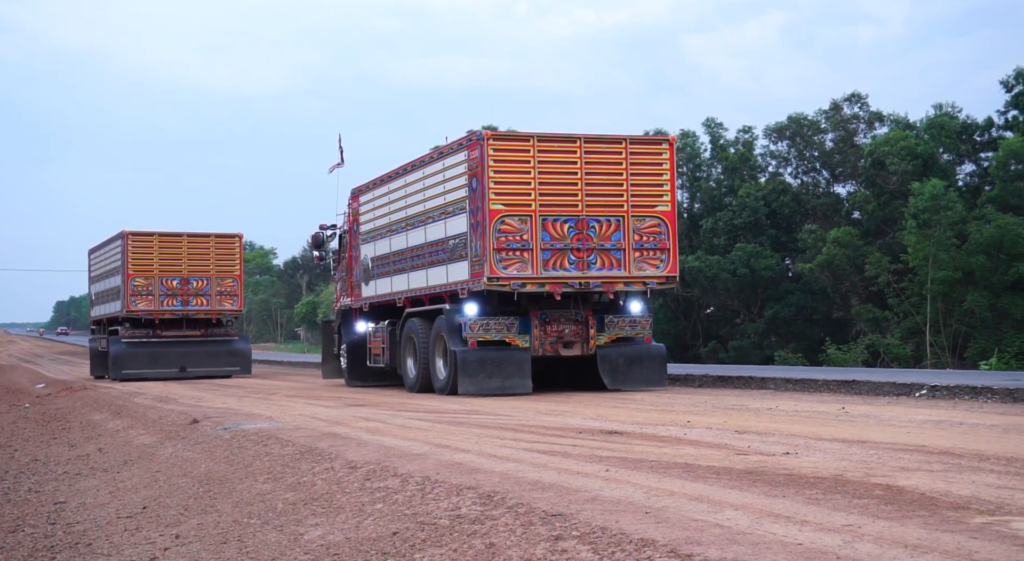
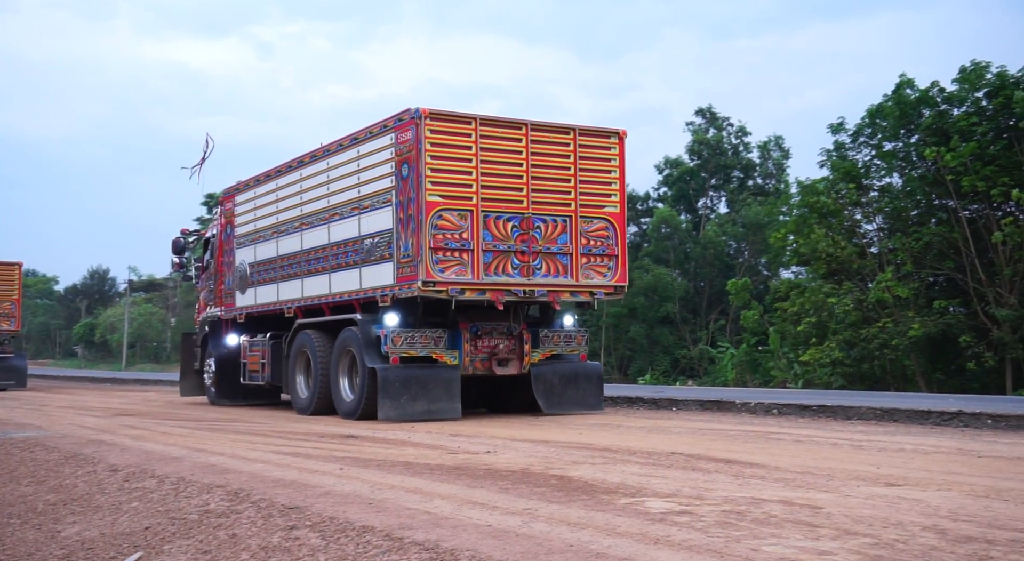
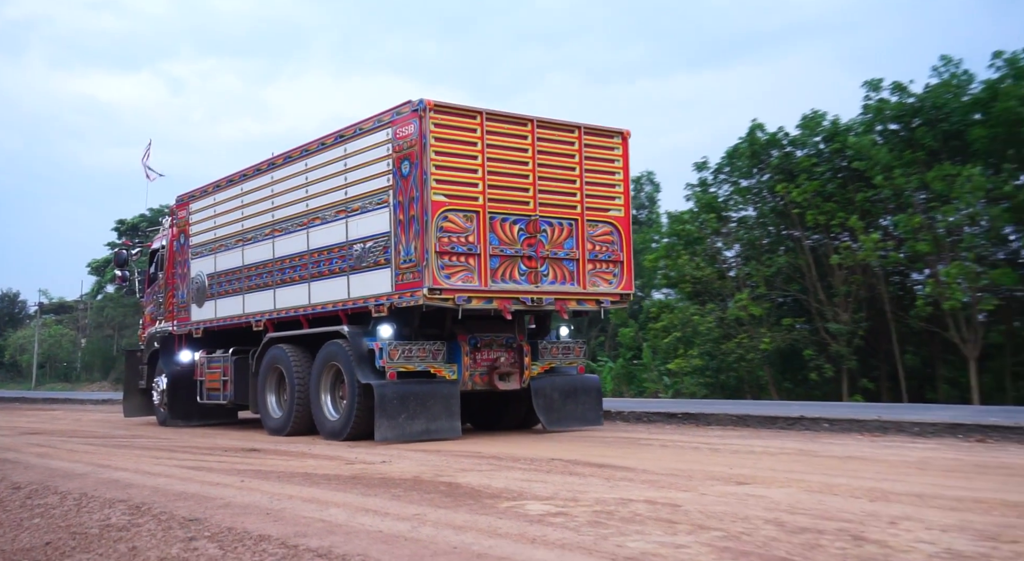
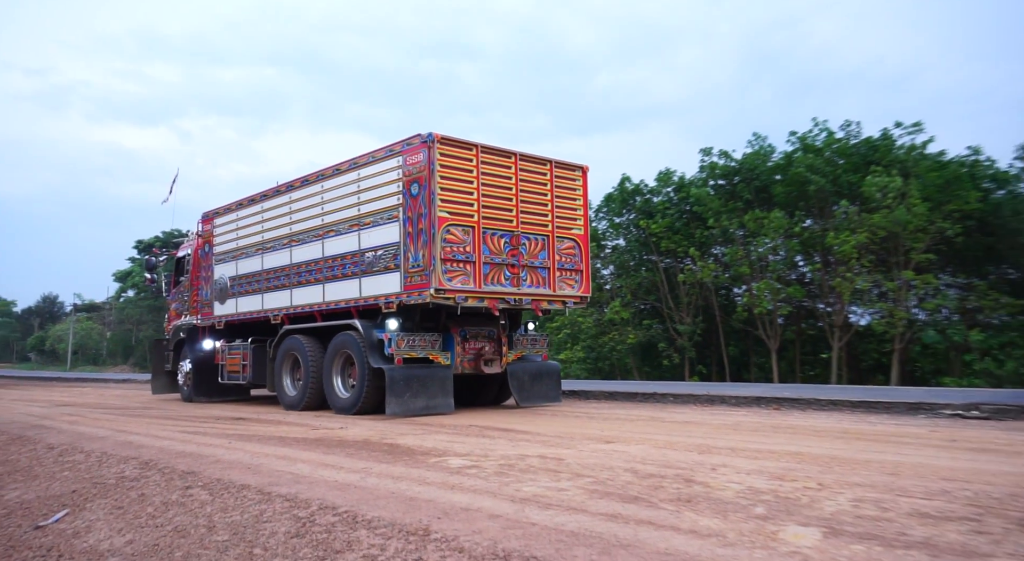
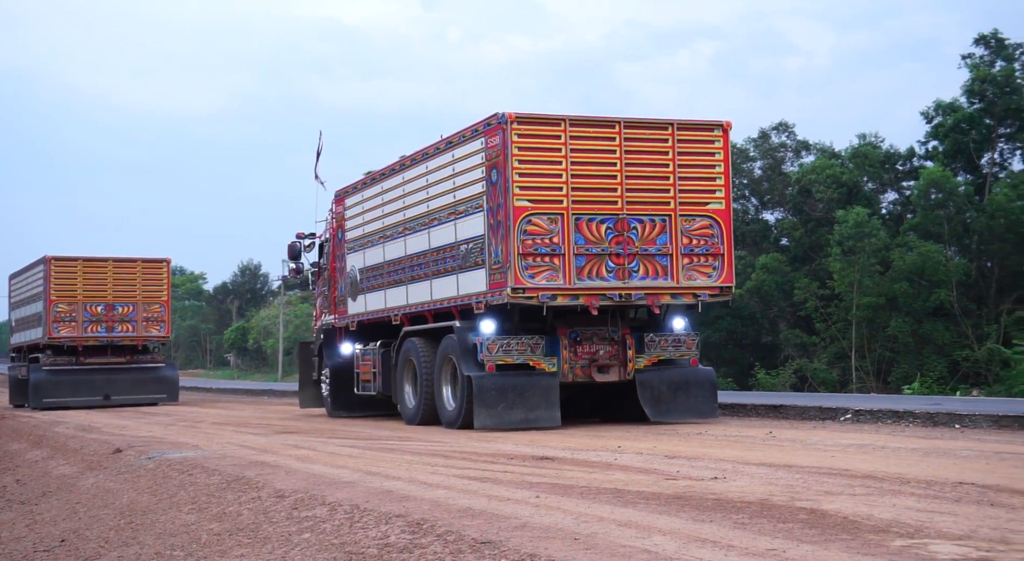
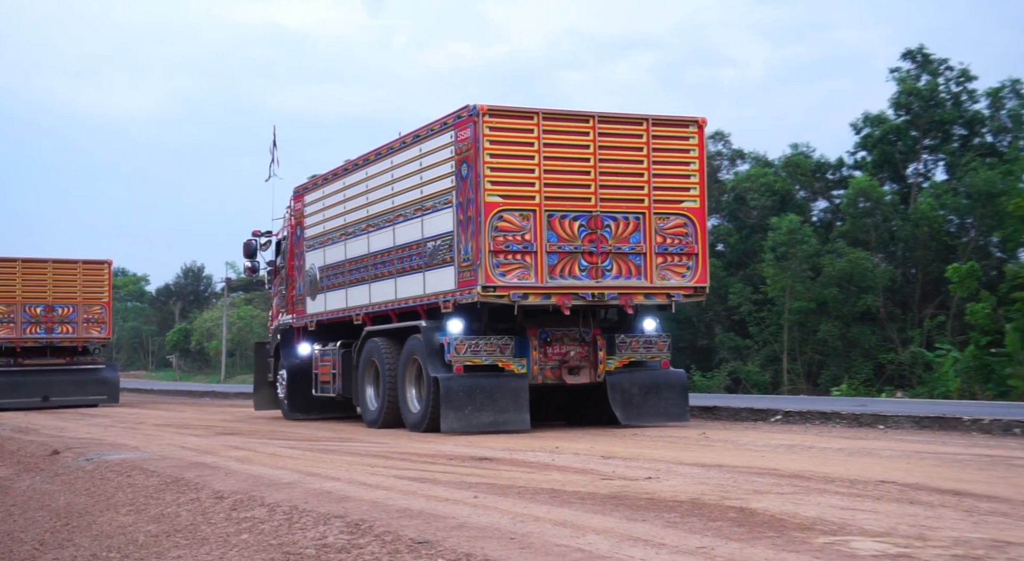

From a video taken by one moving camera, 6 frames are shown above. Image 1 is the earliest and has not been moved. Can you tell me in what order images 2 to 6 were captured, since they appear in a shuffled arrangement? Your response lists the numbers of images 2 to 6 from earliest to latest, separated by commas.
5, 6, 2, 3, 4
